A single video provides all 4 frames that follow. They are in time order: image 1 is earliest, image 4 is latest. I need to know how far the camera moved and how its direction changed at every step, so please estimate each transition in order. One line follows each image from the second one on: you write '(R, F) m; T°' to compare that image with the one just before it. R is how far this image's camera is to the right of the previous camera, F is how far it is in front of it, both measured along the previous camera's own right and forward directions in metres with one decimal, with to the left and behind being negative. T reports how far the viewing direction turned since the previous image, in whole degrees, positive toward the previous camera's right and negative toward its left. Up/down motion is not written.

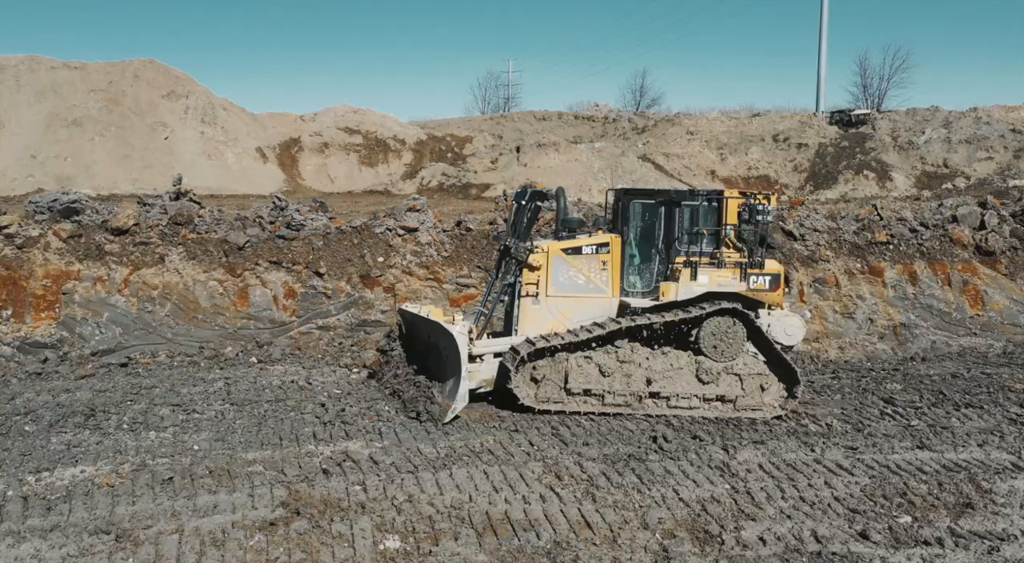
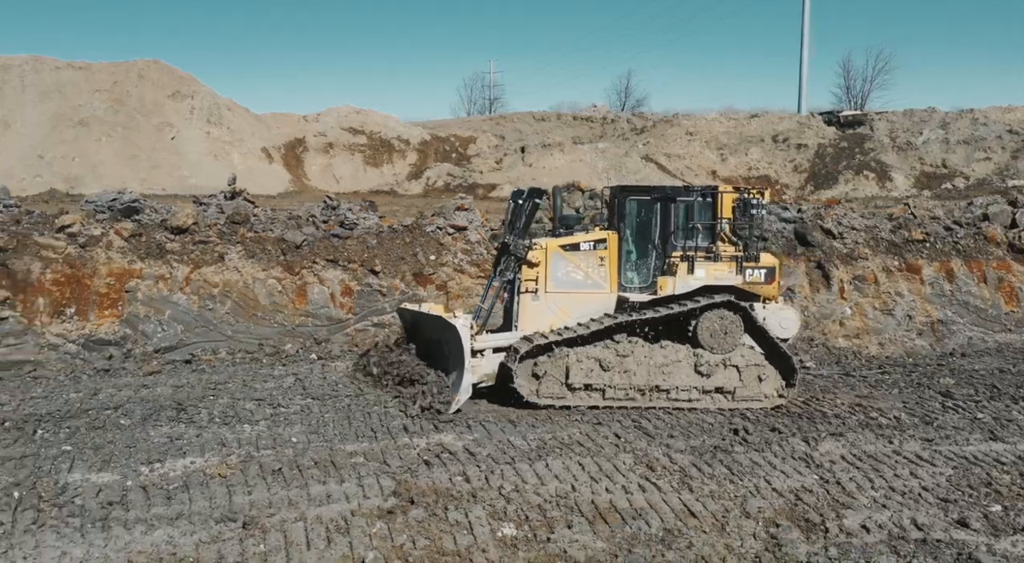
(-0.7, -0.2) m; 0°
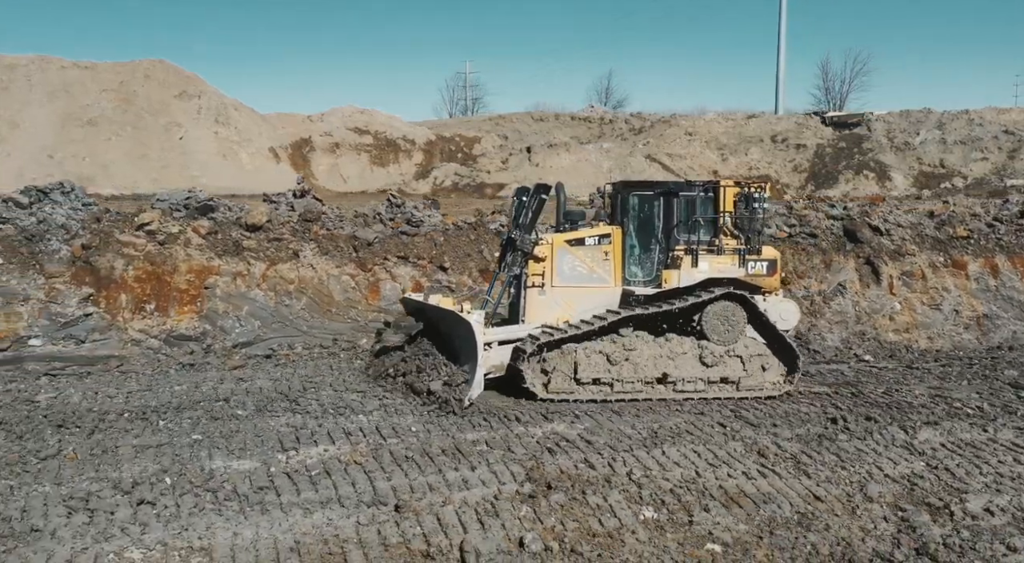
(-0.9, -0.2) m; 0°
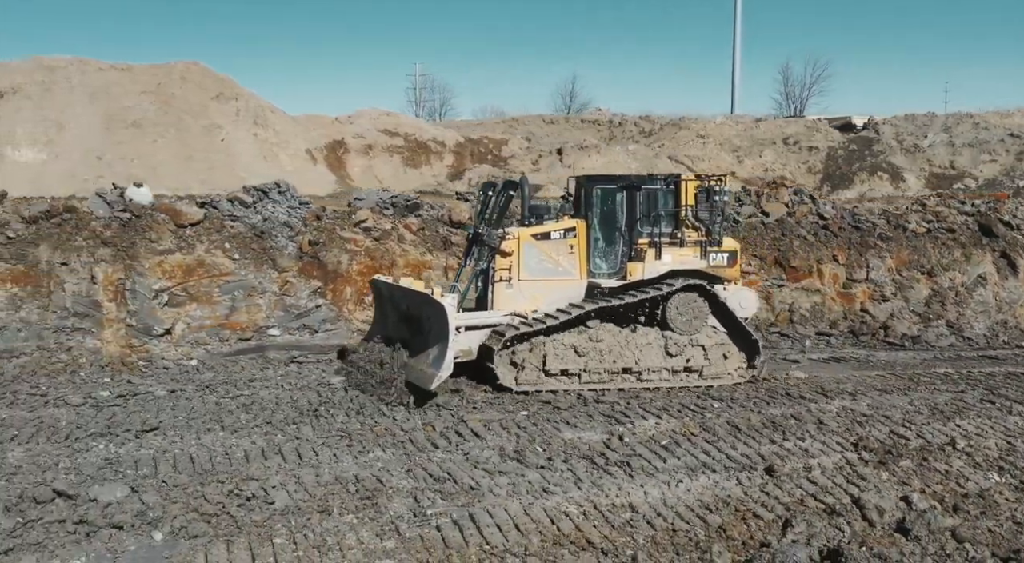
(-2.3, -0.5) m; 0°
